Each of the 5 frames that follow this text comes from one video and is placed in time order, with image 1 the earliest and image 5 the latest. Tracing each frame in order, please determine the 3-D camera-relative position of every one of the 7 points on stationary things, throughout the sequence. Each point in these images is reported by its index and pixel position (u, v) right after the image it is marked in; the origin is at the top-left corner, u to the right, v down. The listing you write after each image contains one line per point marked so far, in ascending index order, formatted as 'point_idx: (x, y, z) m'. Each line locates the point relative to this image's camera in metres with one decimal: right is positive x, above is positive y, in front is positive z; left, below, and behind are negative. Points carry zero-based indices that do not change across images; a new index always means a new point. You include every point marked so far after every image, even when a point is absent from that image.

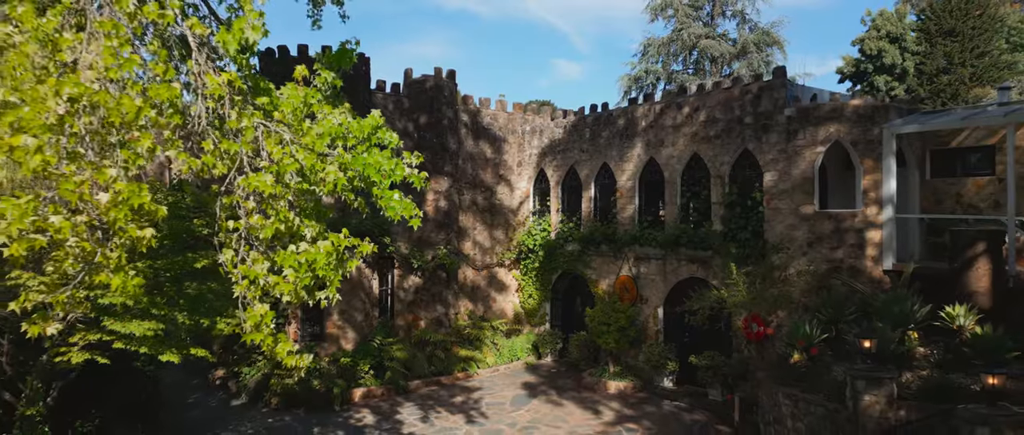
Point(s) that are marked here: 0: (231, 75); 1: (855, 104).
0: (-2.0, +1.0, +4.1) m
1: (+5.5, +1.8, +9.1) m
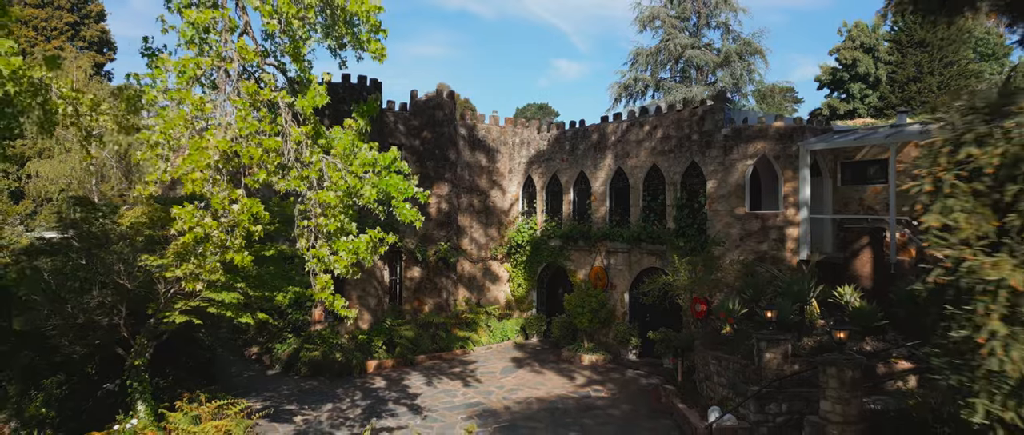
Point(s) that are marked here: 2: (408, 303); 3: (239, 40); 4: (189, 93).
0: (-2.3, +1.0, +6.3) m
1: (+5.3, +1.8, +11.3) m
2: (-2.9, -2.3, +15.6) m
3: (-3.0, +1.9, +6.2) m
4: (-3.3, +1.3, +5.8) m
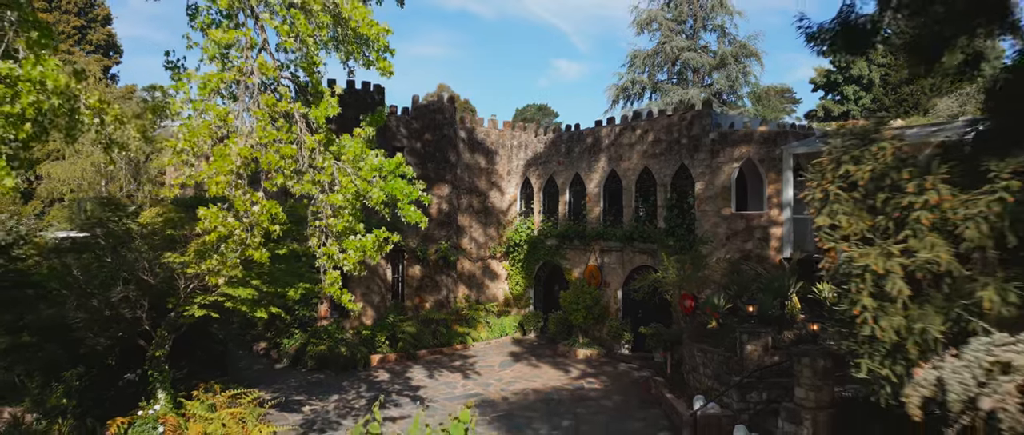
0: (-2.3, +1.0, +6.8) m
1: (+5.2, +1.8, +11.9) m
2: (-2.9, -2.3, +16.2) m
3: (-3.0, +1.9, +6.8) m
4: (-3.4, +1.3, +6.4) m
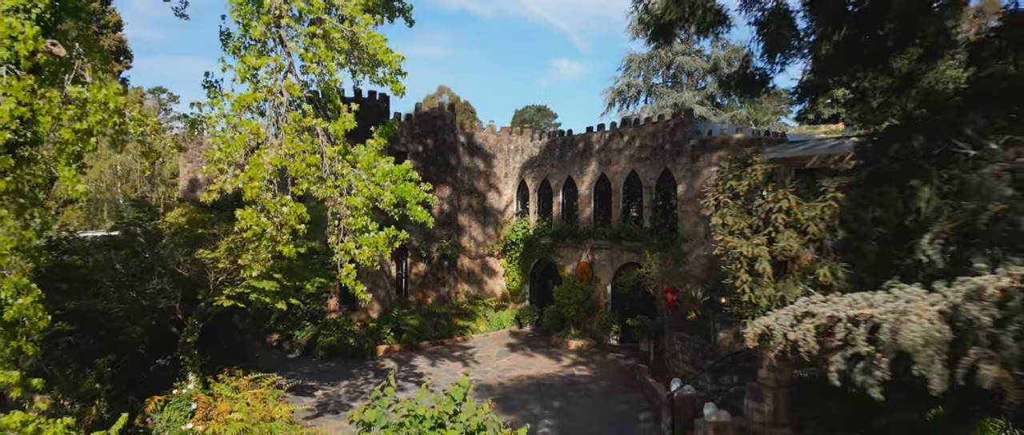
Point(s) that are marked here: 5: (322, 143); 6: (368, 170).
0: (-2.4, +1.0, +7.9) m
1: (+5.1, +1.8, +12.9) m
2: (-3.0, -2.3, +17.2) m
3: (-3.1, +1.9, +7.9) m
4: (-3.5, +1.3, +7.4) m
5: (-2.7, +1.1, +8.1) m
6: (-2.1, +0.7, +8.3) m
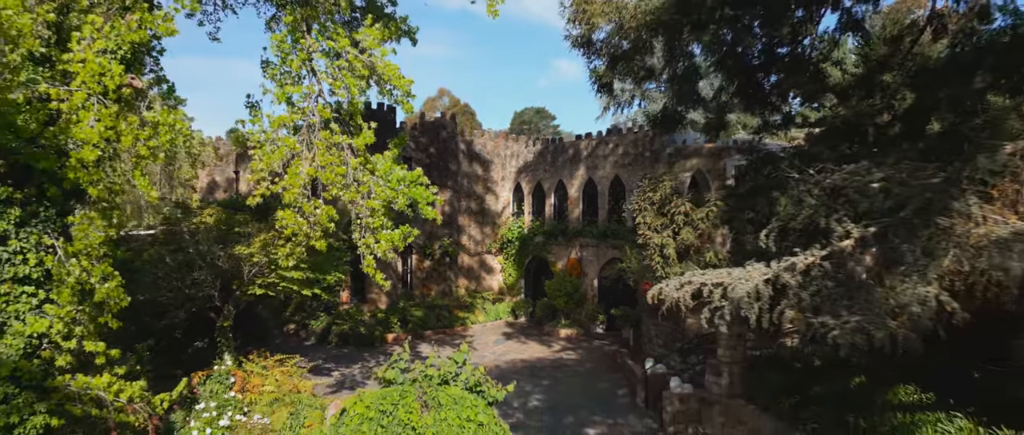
0: (-2.5, +1.0, +9.5) m
1: (+5.0, +1.8, +14.5) m
2: (-3.1, -2.3, +18.8) m
3: (-3.3, +1.9, +9.5) m
4: (-3.6, +1.3, +9.0) m
5: (-2.9, +1.1, +9.7) m
6: (-2.2, +0.7, +9.9) m
